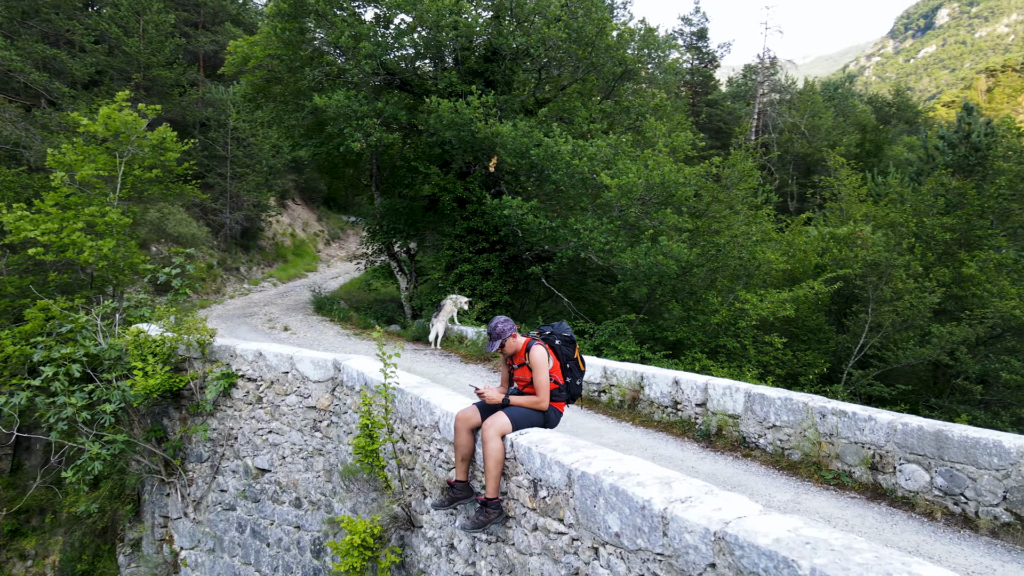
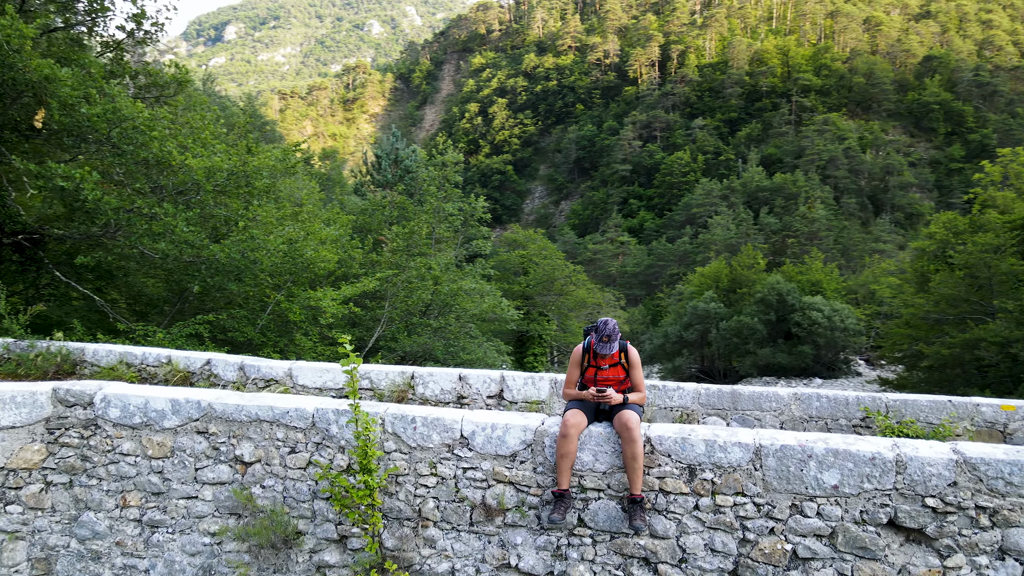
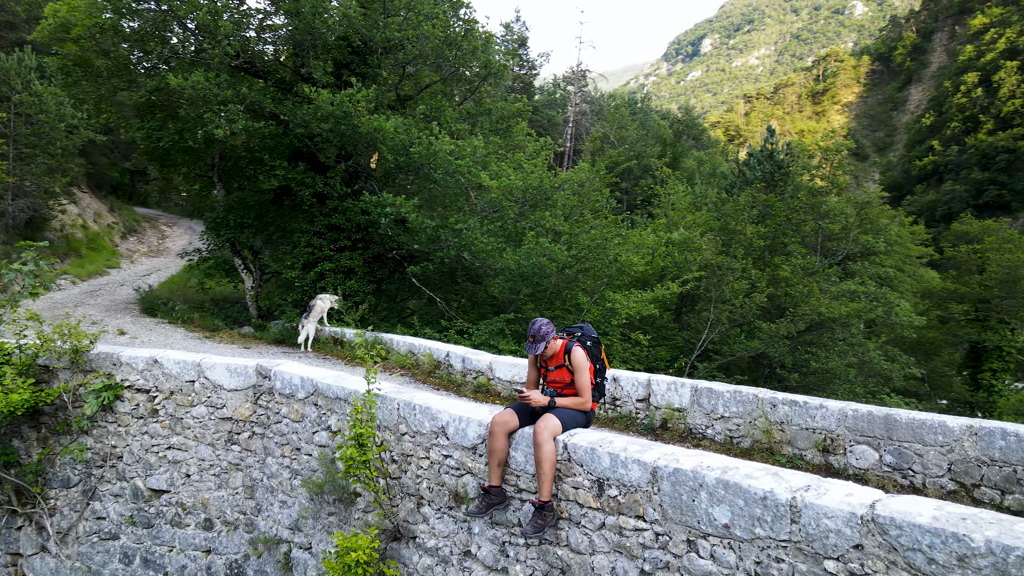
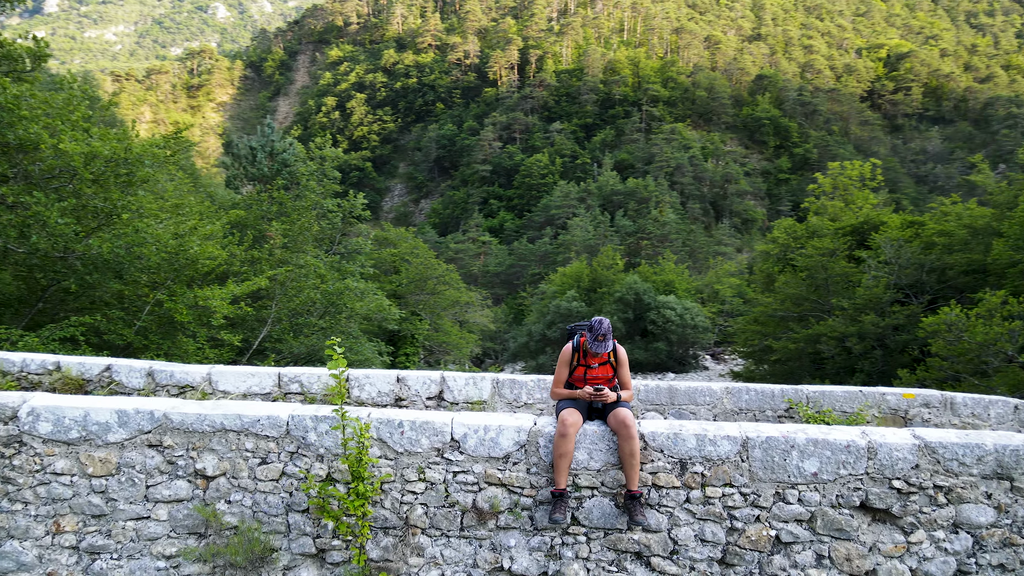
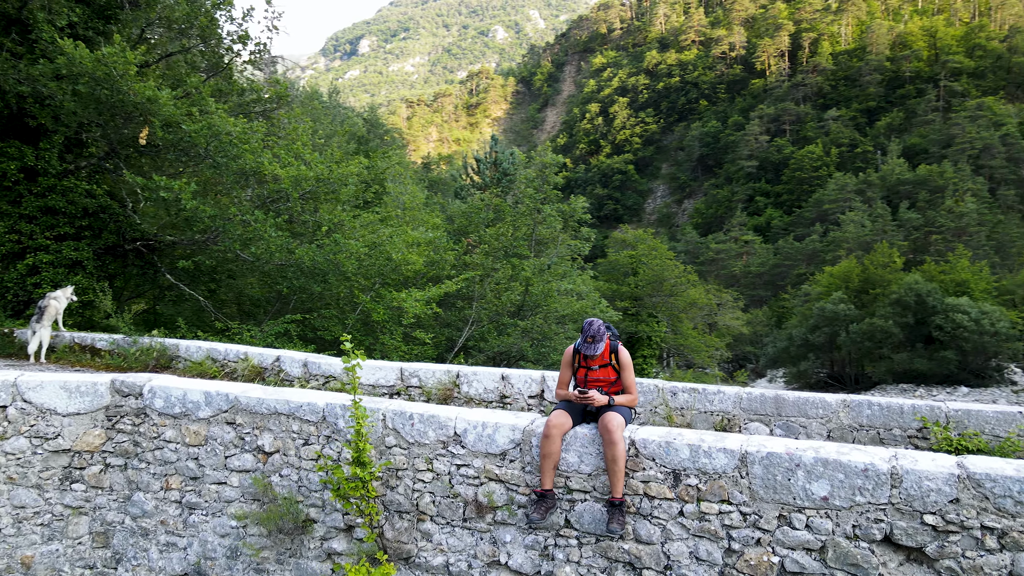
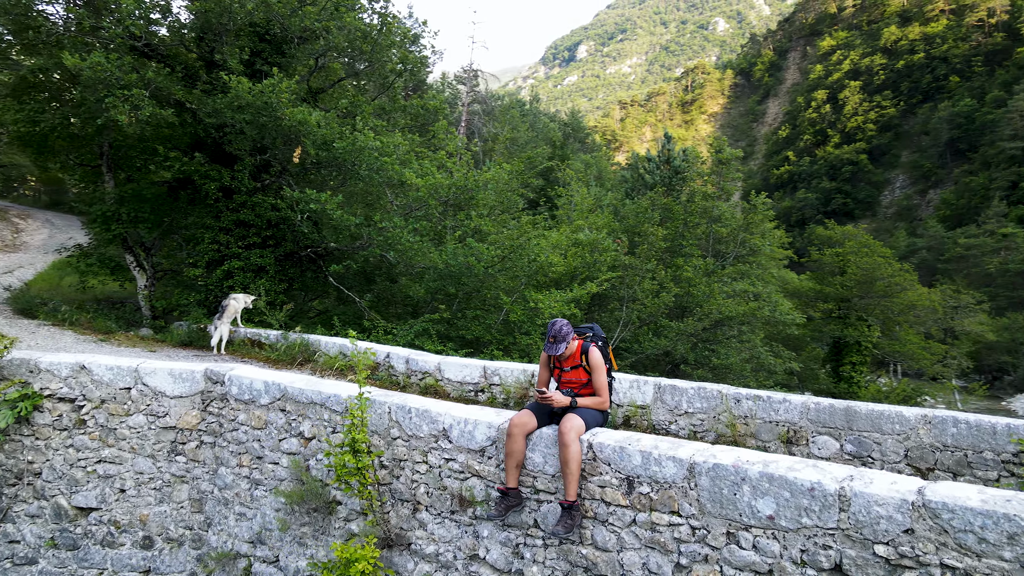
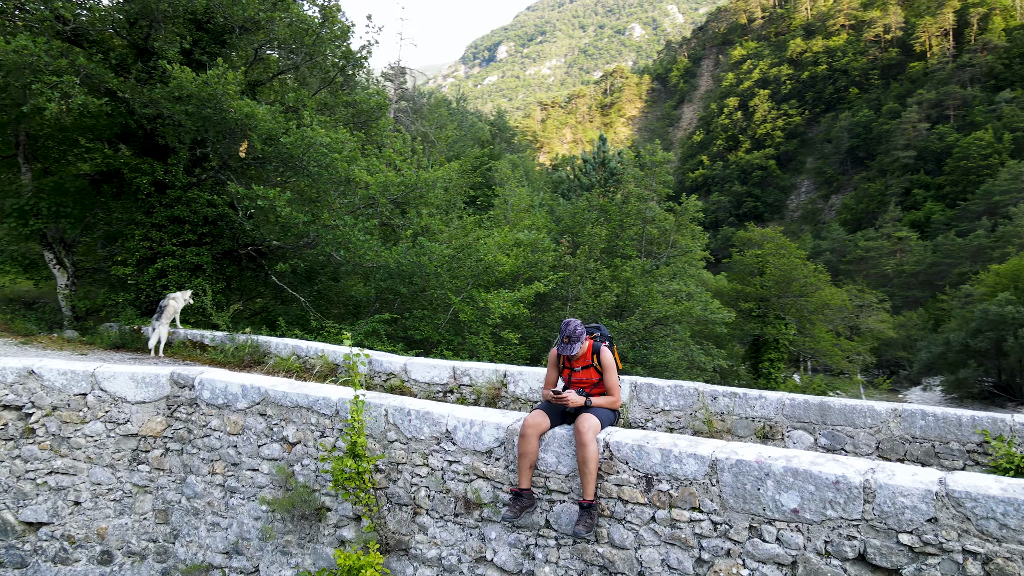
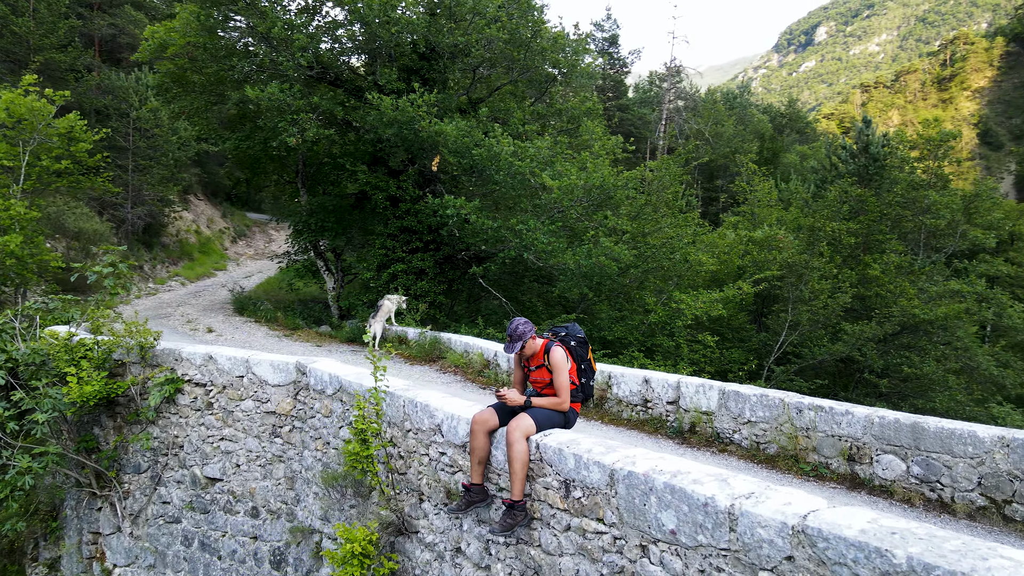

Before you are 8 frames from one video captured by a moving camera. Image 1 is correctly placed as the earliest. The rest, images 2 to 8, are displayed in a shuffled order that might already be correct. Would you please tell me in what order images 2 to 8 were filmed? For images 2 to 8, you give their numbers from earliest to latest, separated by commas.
8, 3, 6, 7, 5, 2, 4
